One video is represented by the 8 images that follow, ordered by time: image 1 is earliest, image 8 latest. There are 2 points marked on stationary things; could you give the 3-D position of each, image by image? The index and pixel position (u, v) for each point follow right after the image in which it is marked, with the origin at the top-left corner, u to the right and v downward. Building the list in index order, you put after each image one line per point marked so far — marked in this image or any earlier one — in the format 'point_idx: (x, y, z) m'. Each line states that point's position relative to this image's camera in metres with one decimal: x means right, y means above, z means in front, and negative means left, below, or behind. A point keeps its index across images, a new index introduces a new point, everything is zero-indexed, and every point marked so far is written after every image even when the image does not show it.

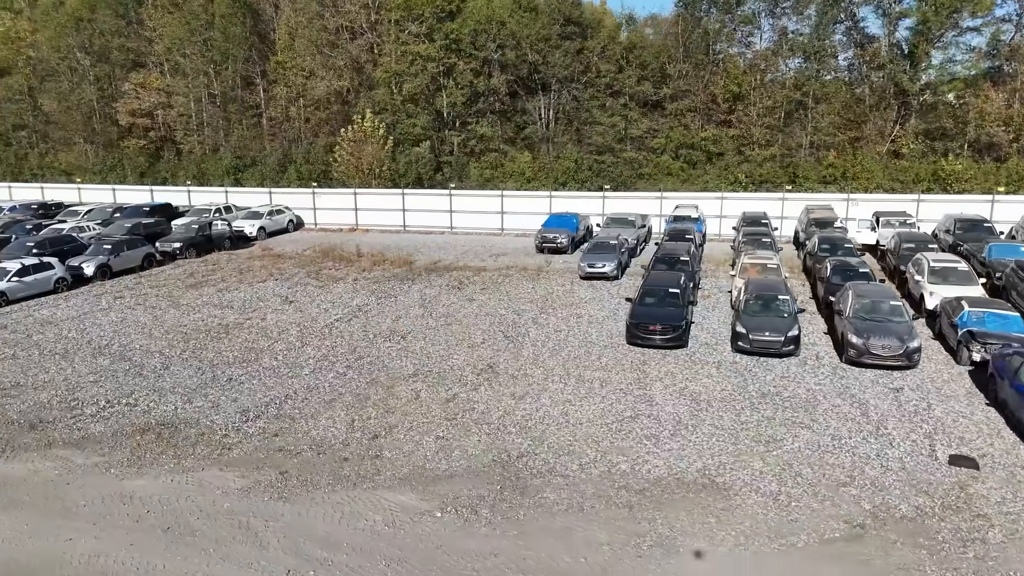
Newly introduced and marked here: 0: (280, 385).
0: (-5.0, -2.1, +15.5) m
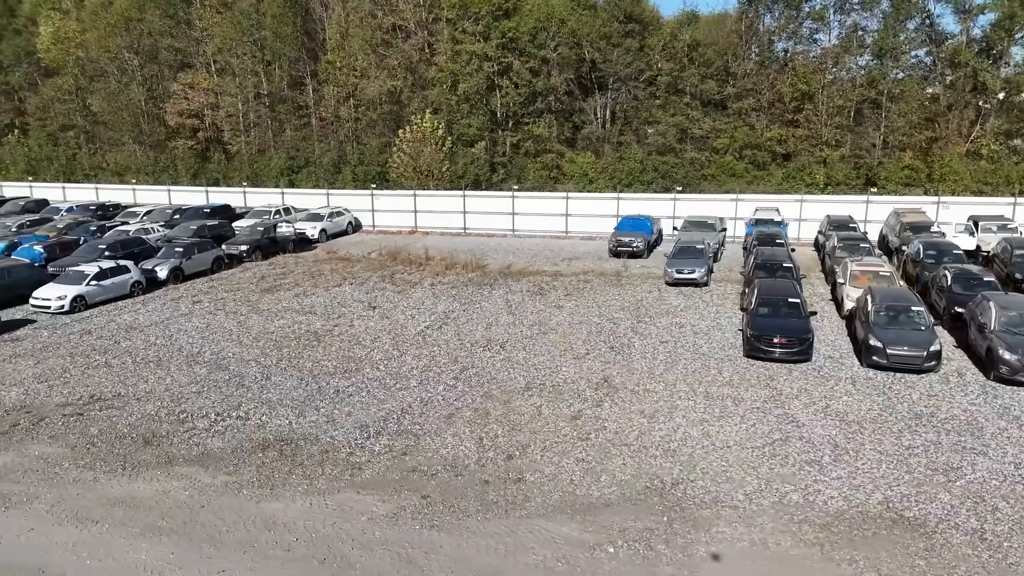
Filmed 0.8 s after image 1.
0: (-2.5, -2.3, +14.8) m
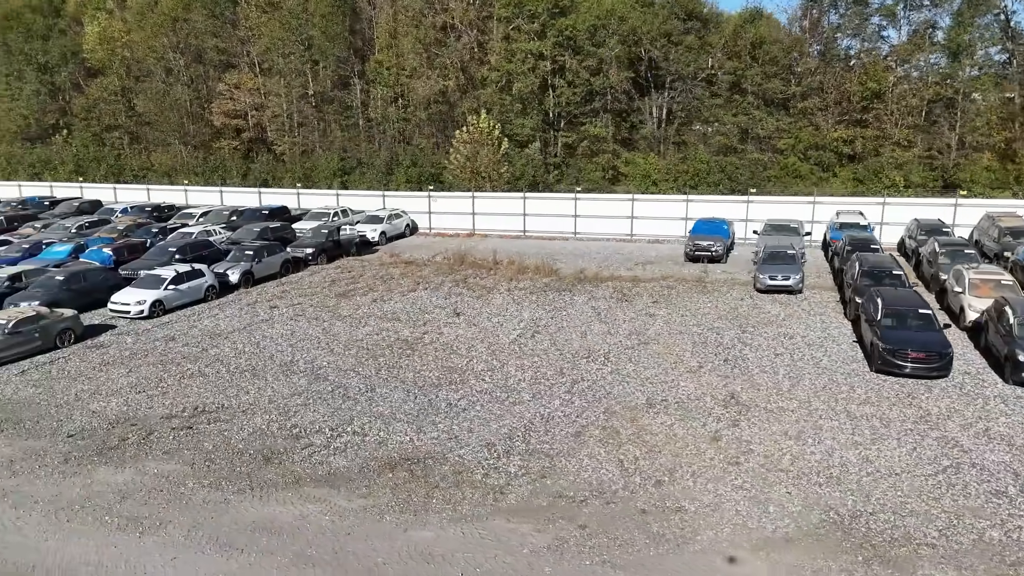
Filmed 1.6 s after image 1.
0: (-0.1, -2.5, +14.1) m
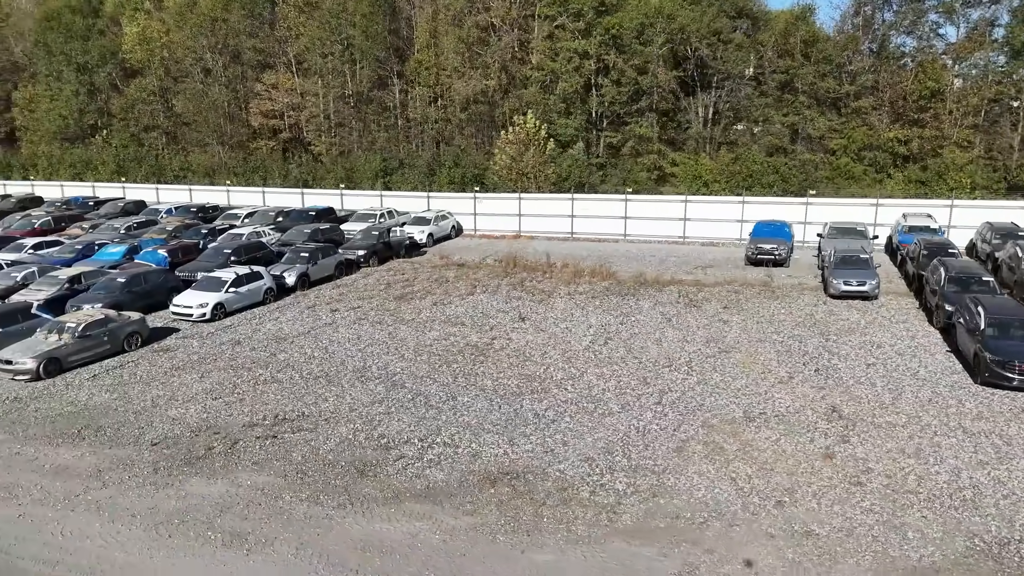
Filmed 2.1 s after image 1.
0: (+1.7, -2.6, +13.6) m
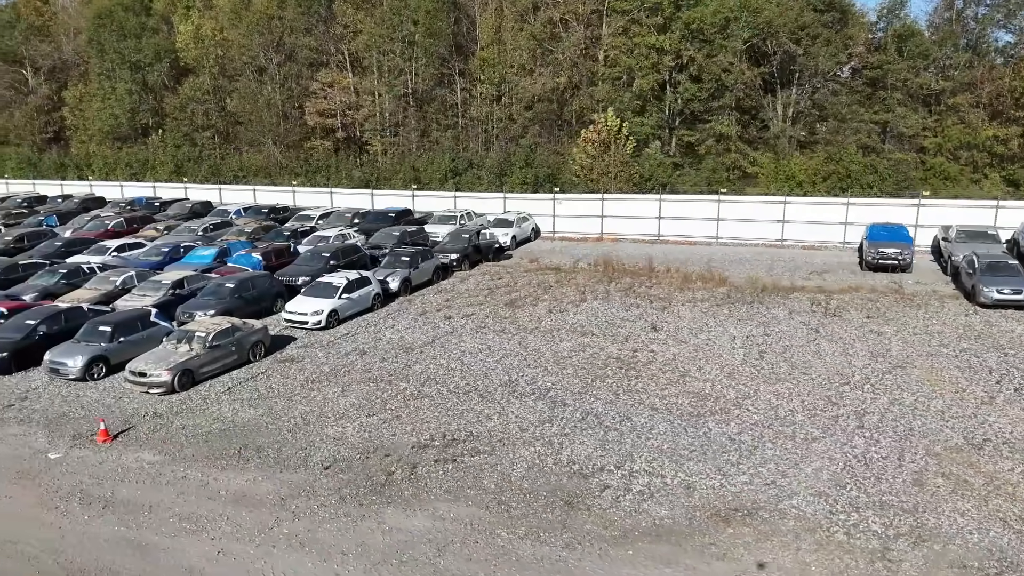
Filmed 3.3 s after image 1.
0: (+5.1, -2.8, +12.4) m
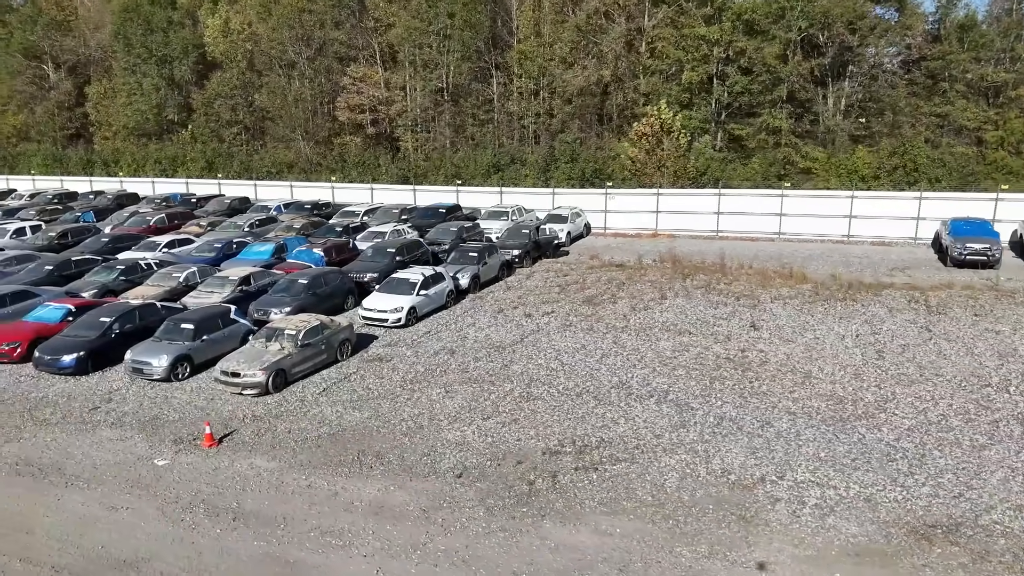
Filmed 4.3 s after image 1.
0: (+7.5, -2.8, +11.4) m
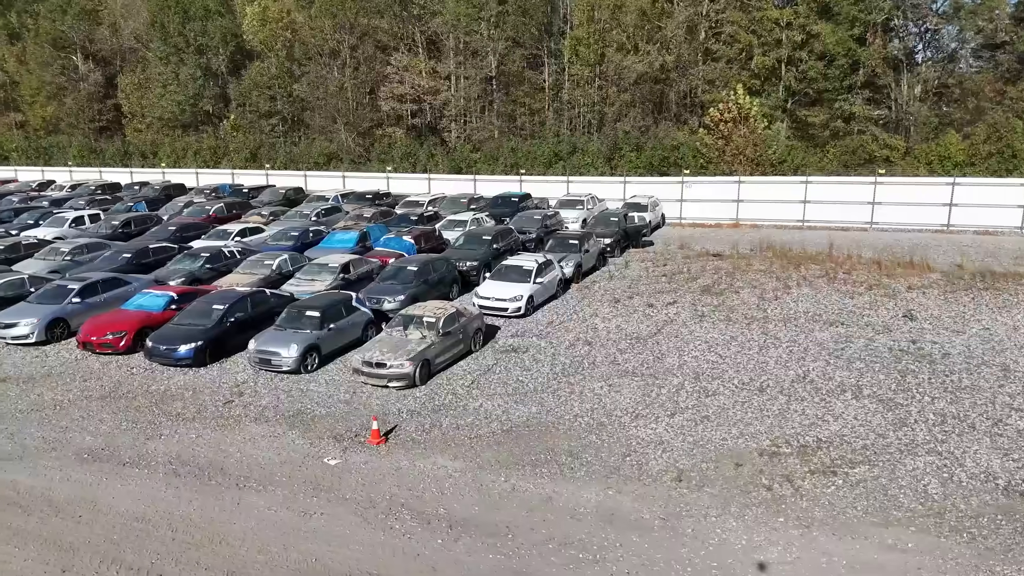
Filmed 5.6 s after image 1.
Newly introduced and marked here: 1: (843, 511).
0: (+10.7, -2.5, +10.0) m
1: (+4.2, -2.9, +9.3) m
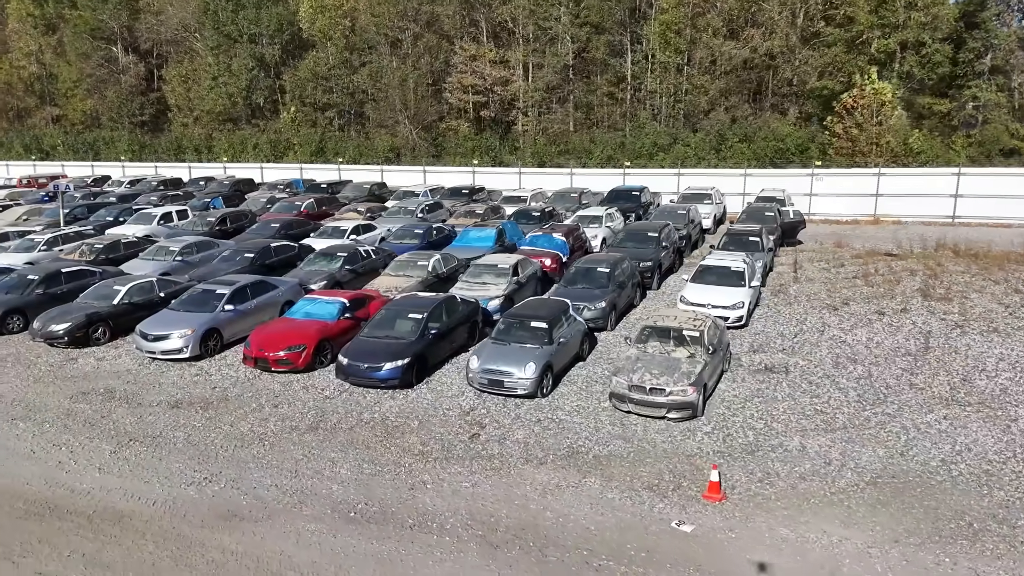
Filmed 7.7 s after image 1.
0: (+15.6, -2.6, +7.3) m
1: (+9.0, -3.0, +6.7) m
